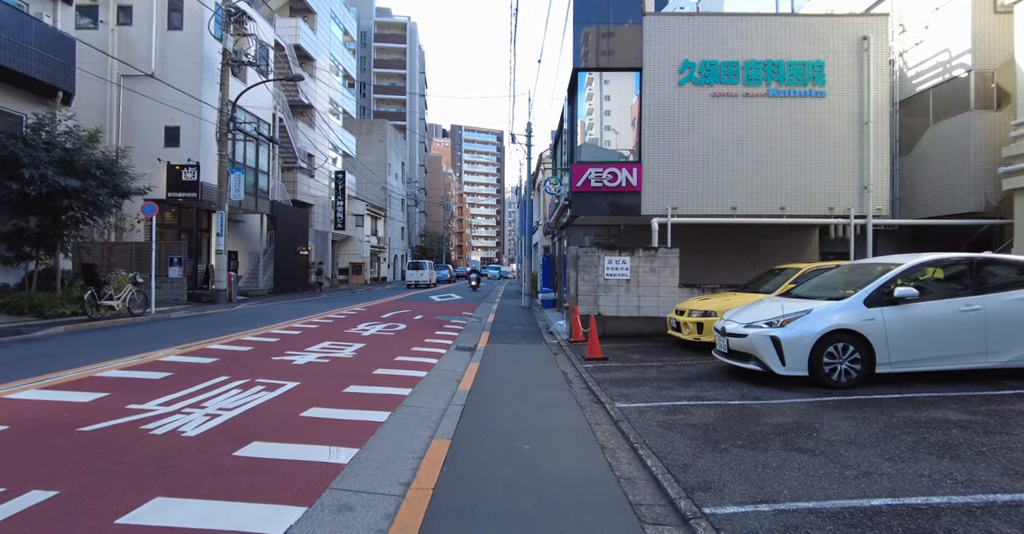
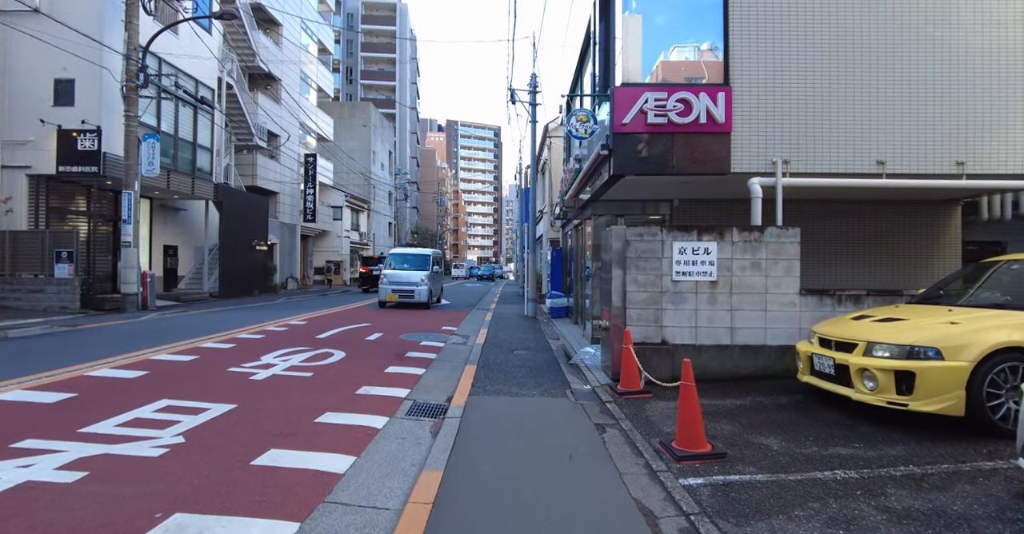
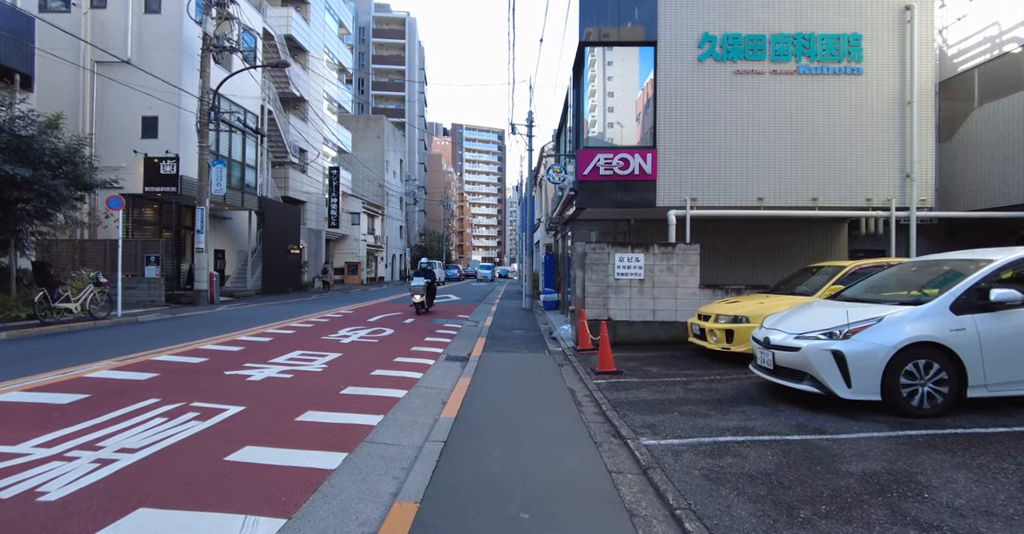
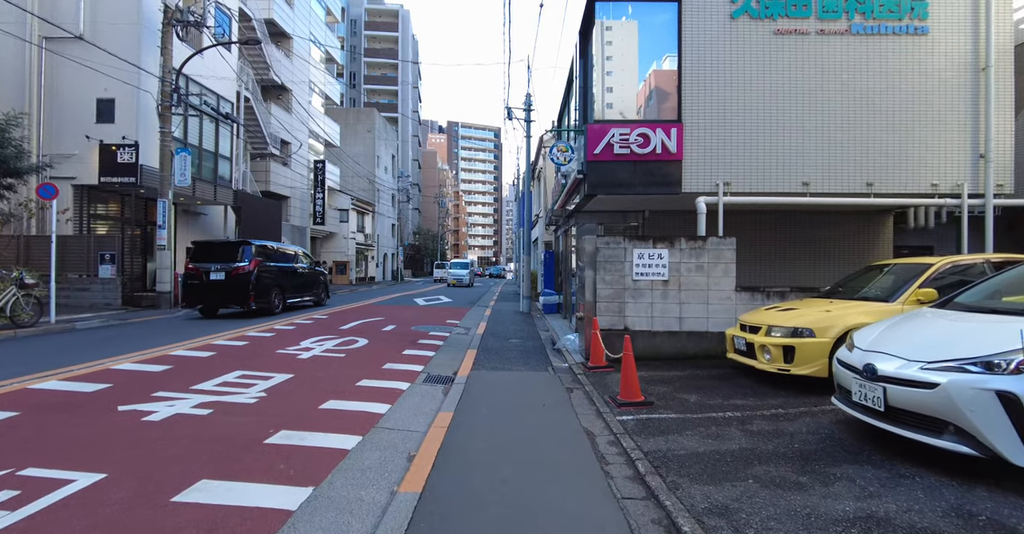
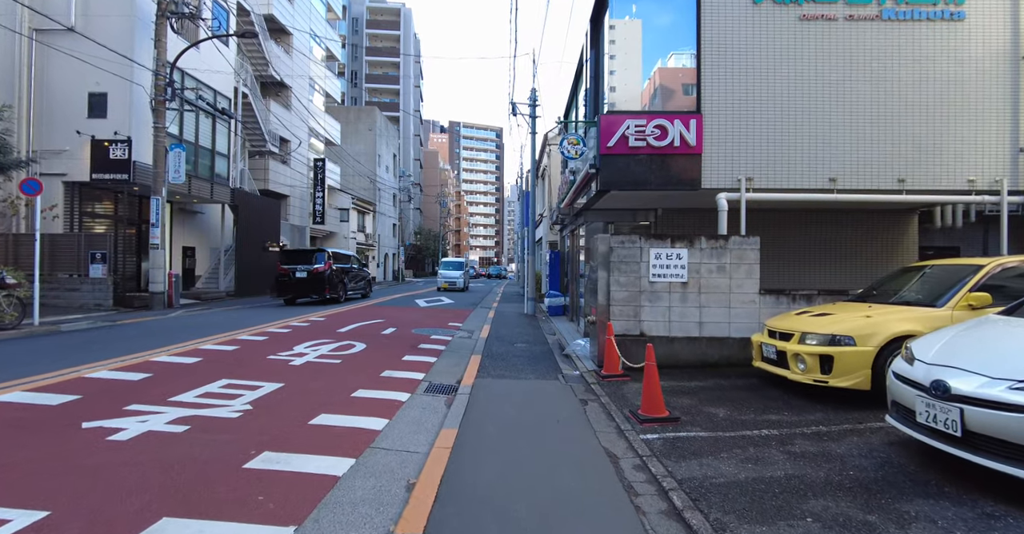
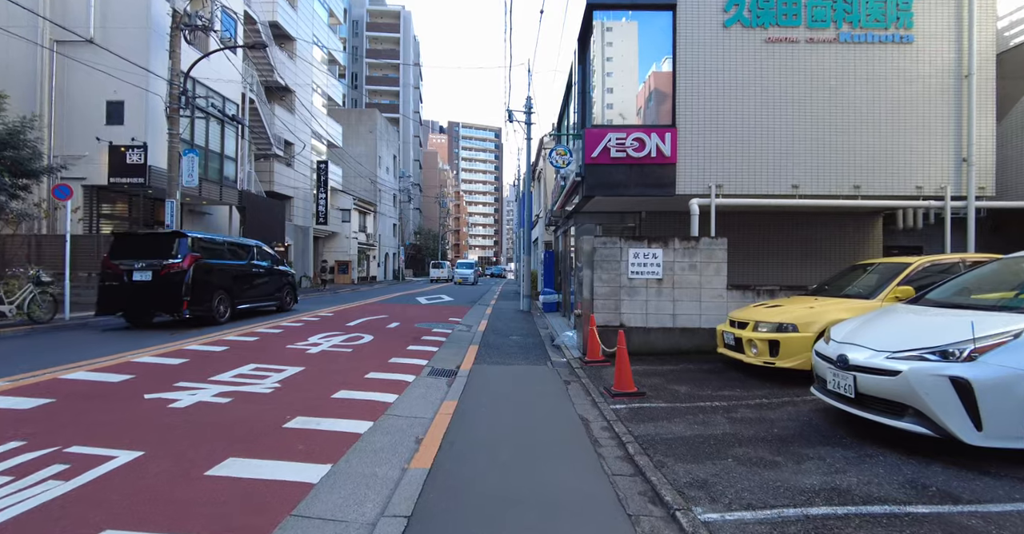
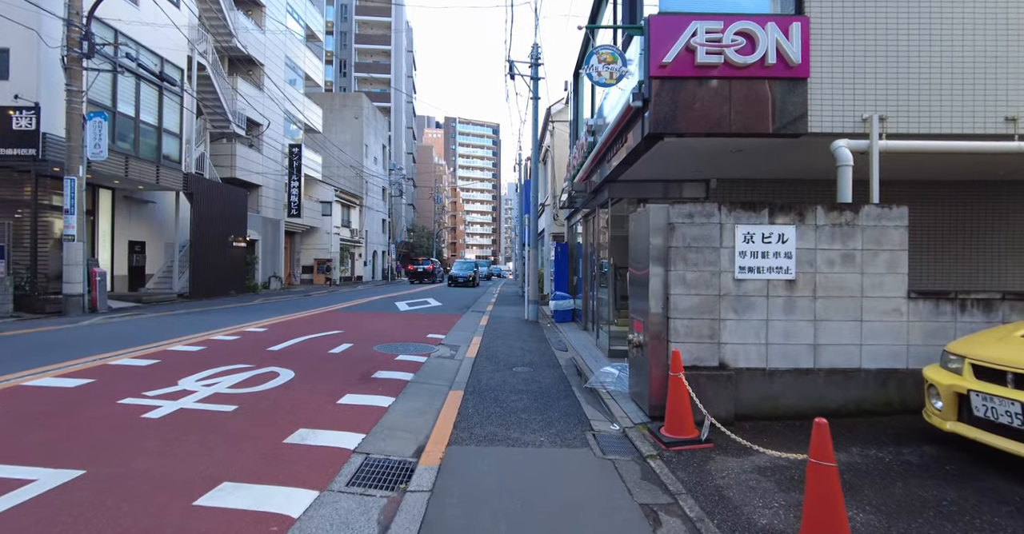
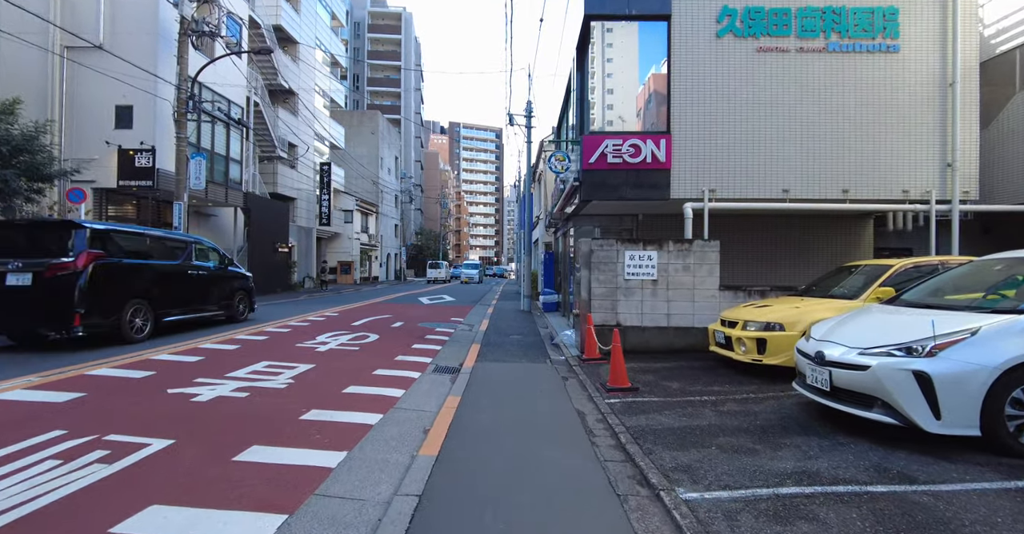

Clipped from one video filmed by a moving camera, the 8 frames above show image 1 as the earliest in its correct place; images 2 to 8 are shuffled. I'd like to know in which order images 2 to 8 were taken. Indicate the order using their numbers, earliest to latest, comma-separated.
3, 8, 6, 4, 5, 2, 7
